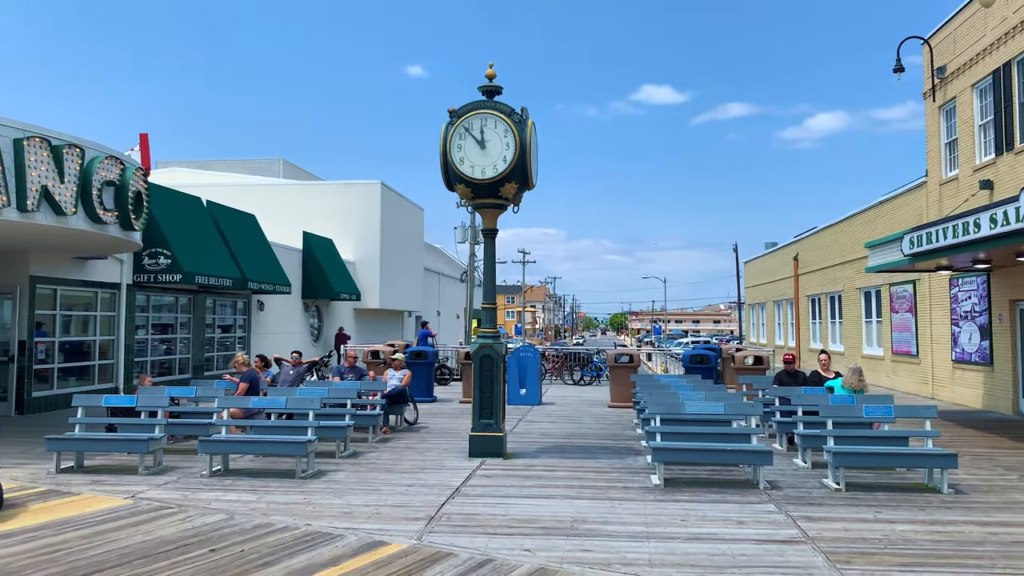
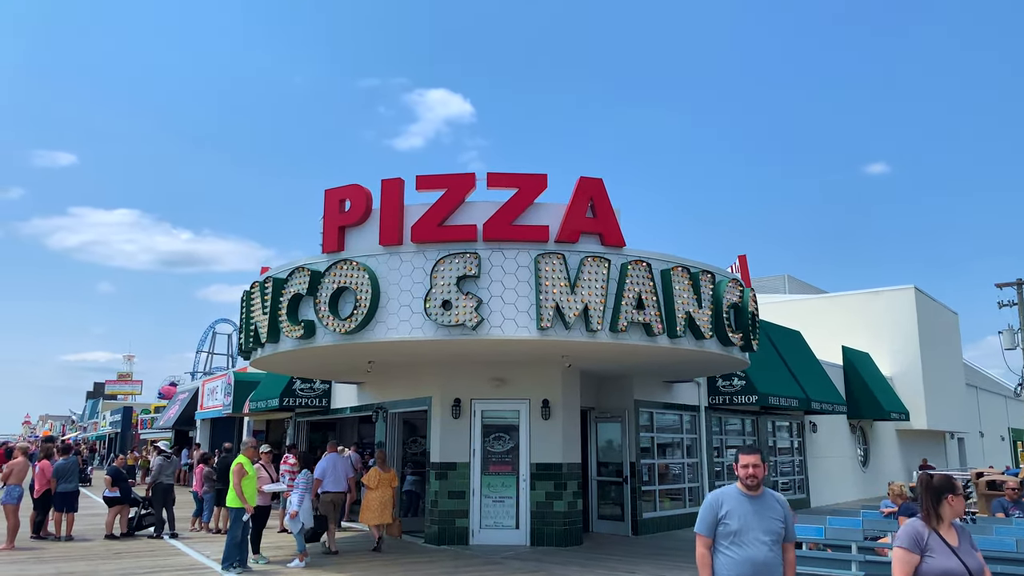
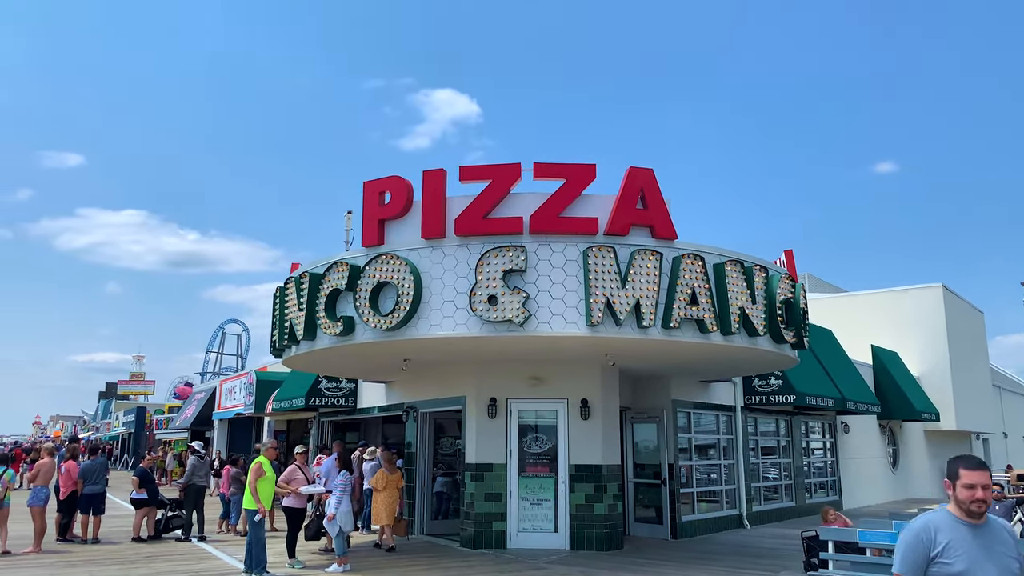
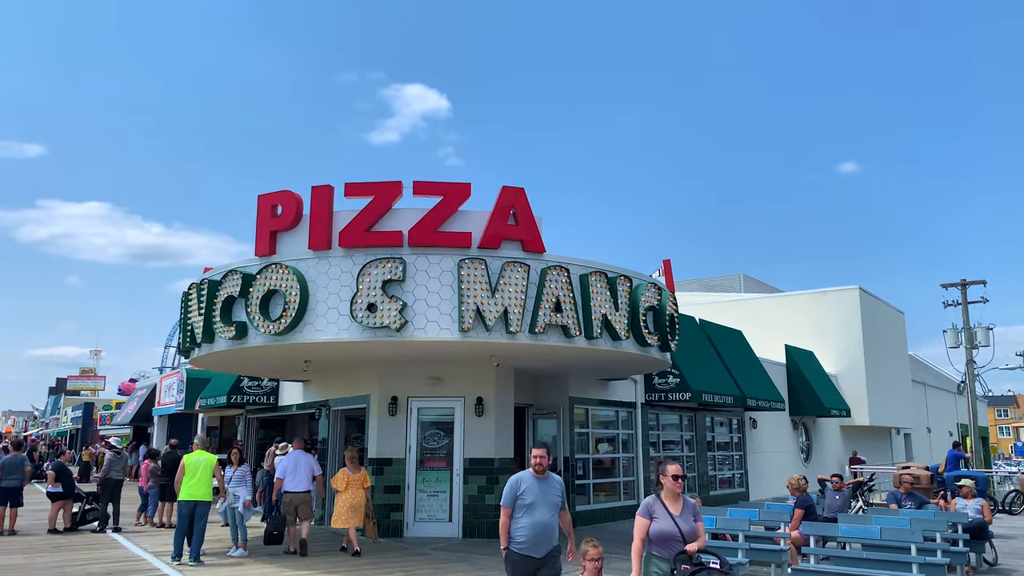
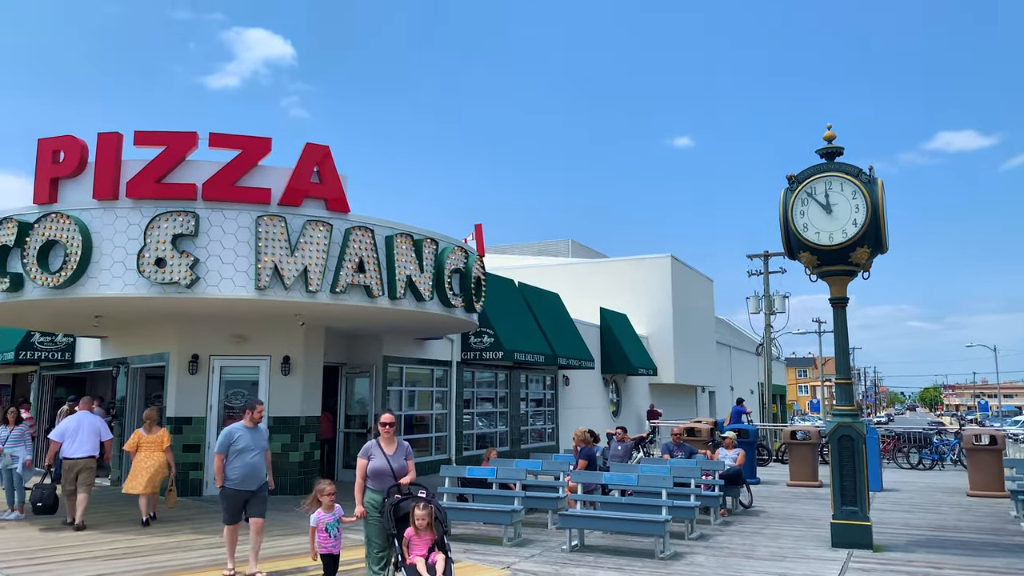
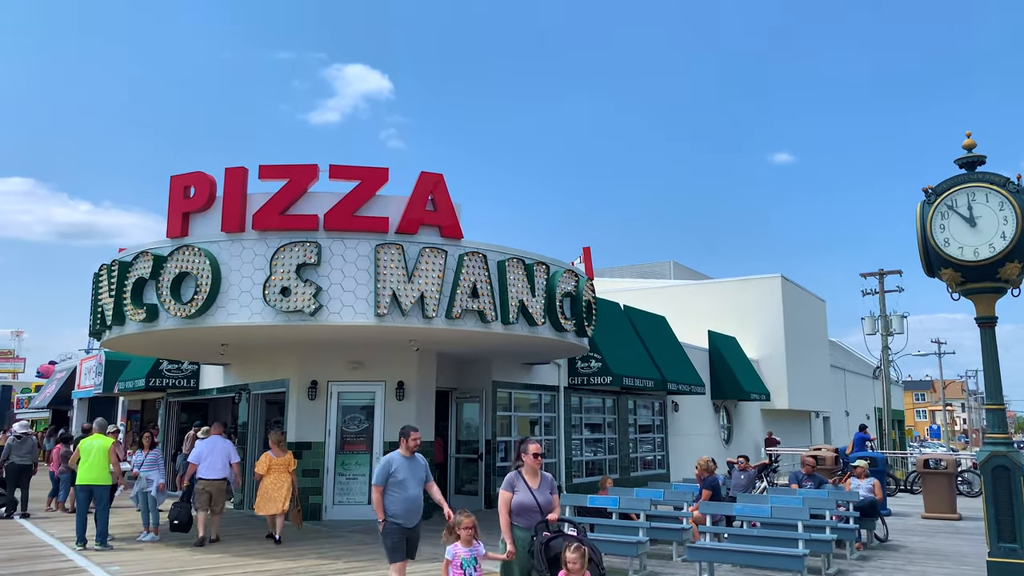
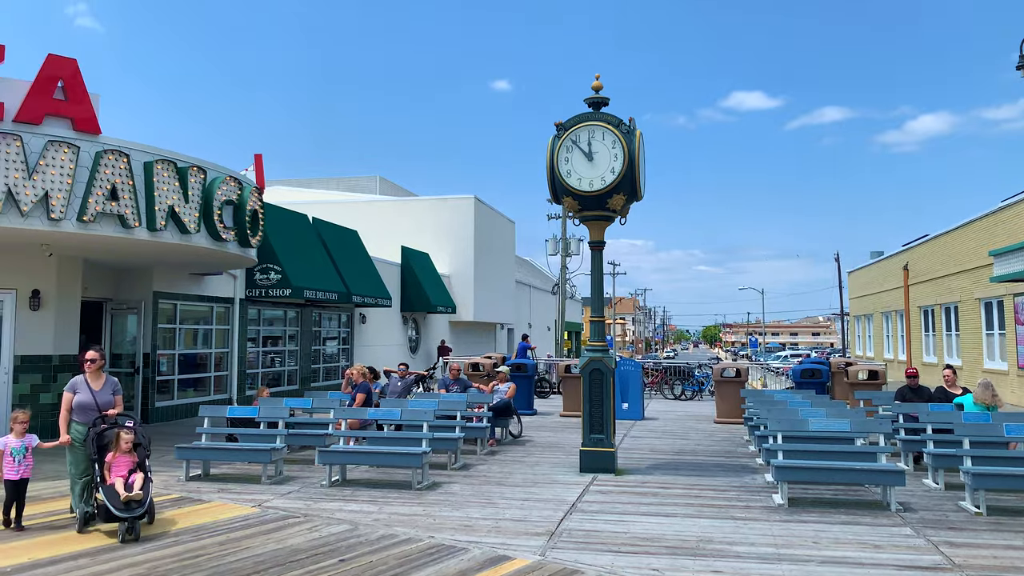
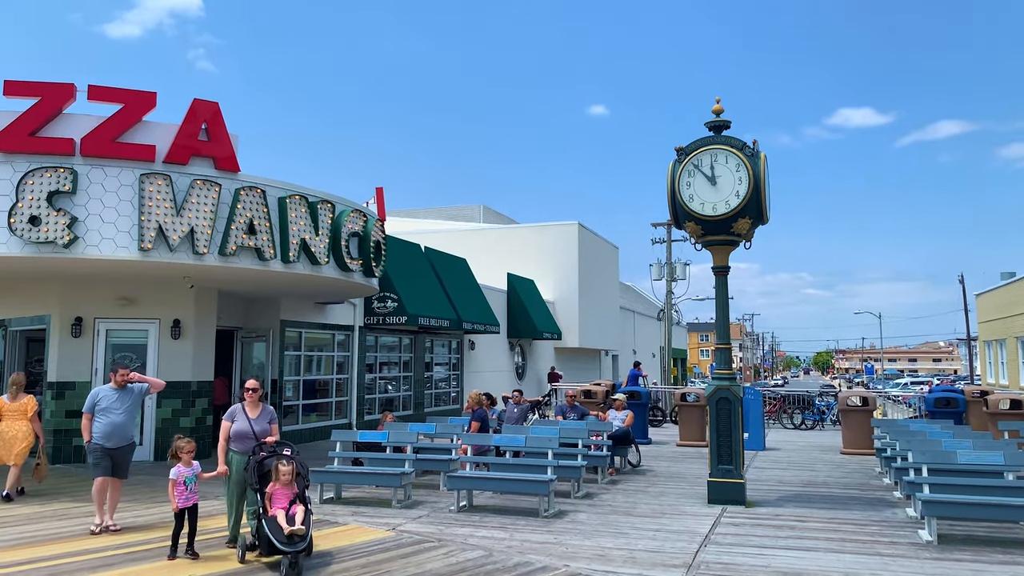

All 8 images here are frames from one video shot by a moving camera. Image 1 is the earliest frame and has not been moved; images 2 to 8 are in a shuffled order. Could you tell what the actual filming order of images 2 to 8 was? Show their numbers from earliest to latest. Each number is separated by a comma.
7, 8, 5, 6, 4, 2, 3
